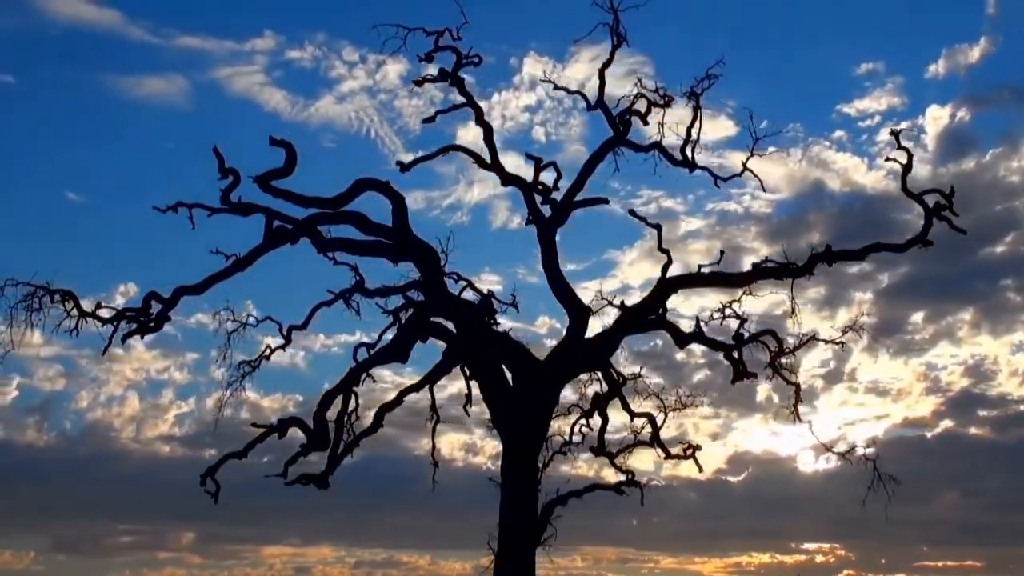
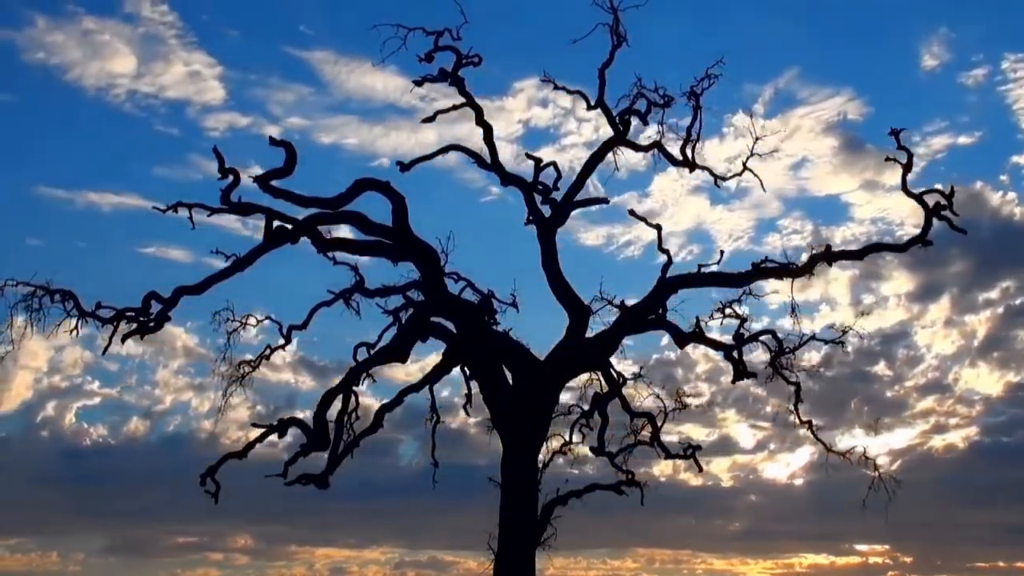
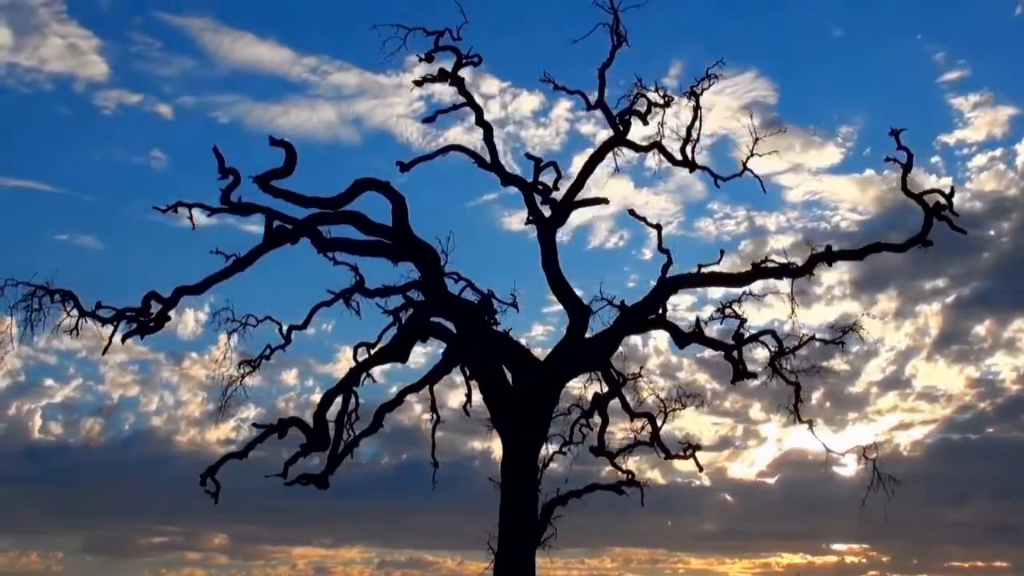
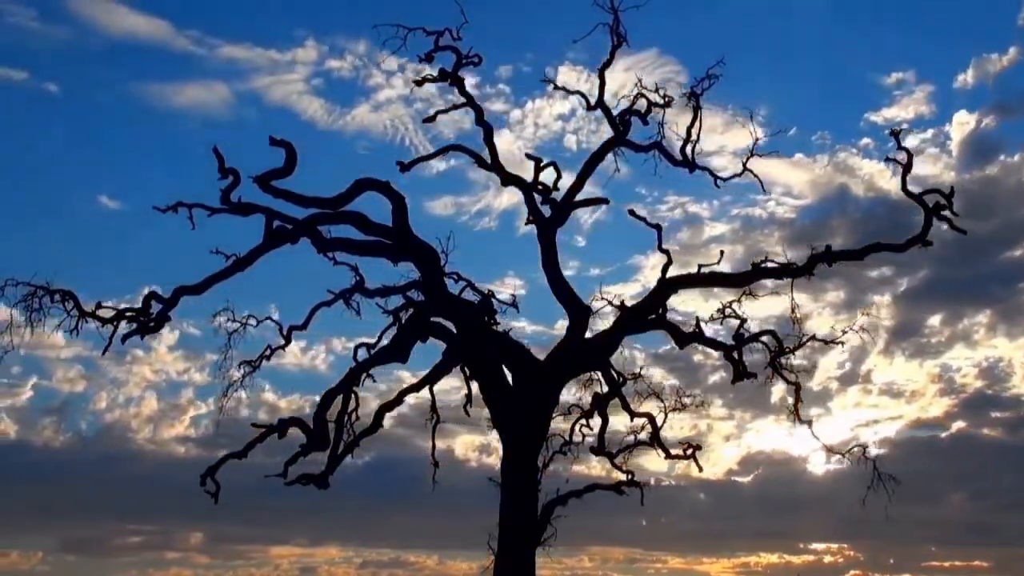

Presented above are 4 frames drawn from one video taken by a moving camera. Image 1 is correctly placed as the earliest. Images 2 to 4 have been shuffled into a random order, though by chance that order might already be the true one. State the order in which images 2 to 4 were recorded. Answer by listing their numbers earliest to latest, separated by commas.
4, 3, 2
